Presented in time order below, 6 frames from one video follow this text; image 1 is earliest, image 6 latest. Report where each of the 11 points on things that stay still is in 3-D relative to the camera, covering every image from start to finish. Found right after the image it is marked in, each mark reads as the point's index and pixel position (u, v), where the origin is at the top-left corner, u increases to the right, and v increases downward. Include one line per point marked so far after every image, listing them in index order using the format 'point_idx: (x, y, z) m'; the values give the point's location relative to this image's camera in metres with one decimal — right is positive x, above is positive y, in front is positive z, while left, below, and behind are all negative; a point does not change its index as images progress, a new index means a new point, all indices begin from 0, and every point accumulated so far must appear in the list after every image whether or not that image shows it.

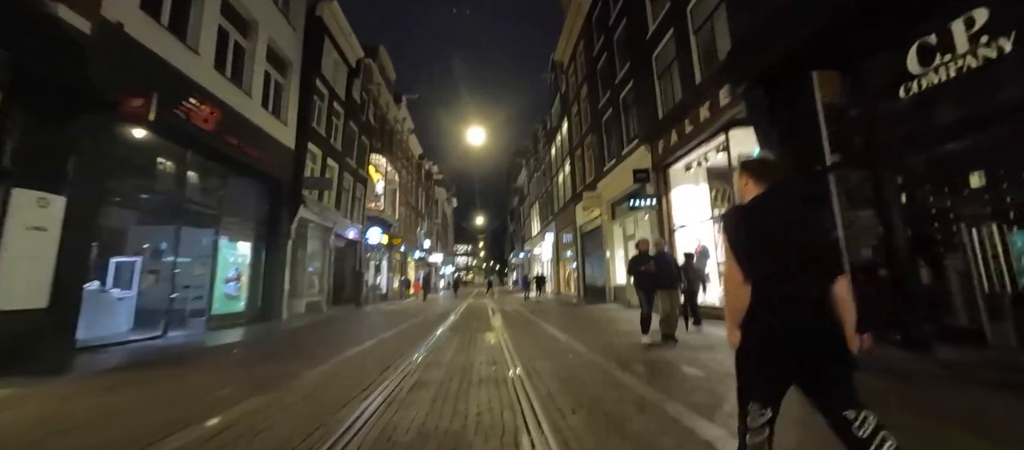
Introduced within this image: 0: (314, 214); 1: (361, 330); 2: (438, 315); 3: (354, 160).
0: (-7.0, +0.4, +13.8) m
1: (-4.7, -3.2, +12.1) m
2: (-2.9, -3.5, +15.3) m
3: (-7.3, +3.0, +17.8) m
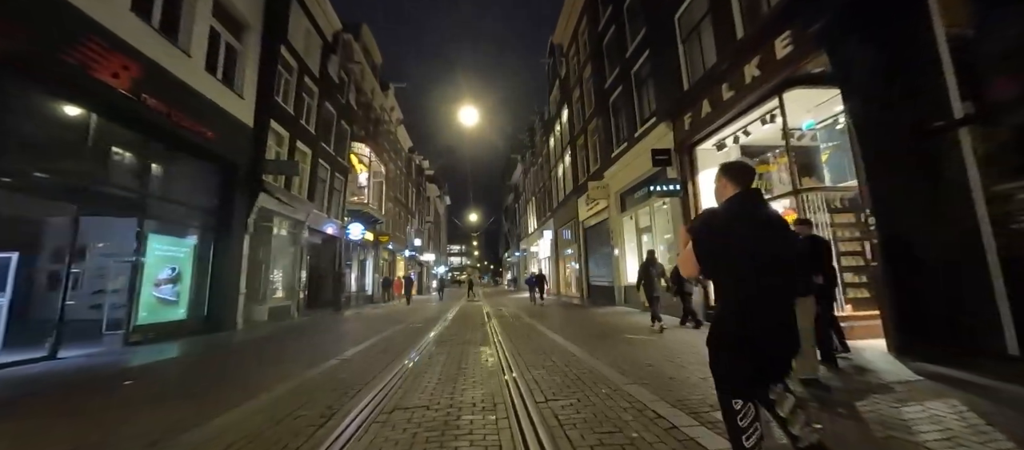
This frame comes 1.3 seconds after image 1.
0: (-7.1, +0.6, +11.9) m
1: (-4.7, -3.0, +10.2) m
2: (-3.0, -3.3, +13.4) m
3: (-7.4, +3.2, +15.9) m
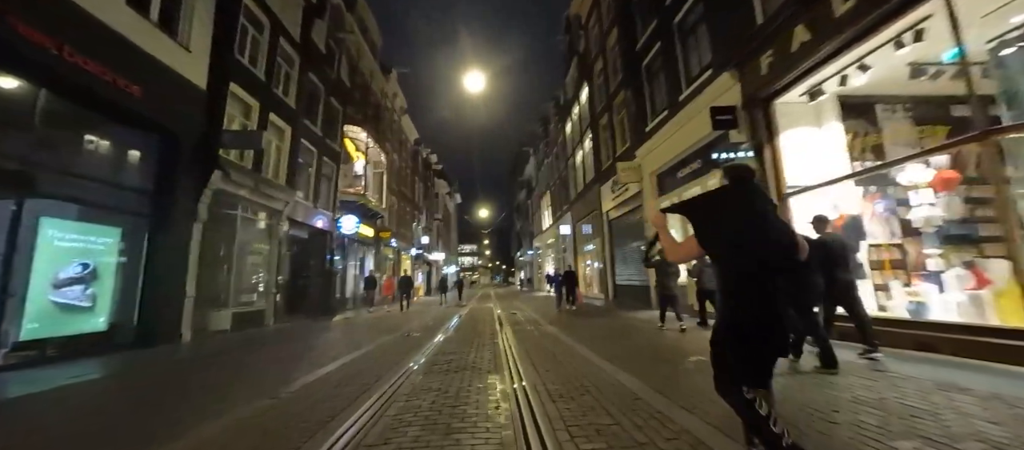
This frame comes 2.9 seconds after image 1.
0: (-6.7, +0.9, +9.8) m
1: (-4.3, -2.6, +8.0) m
2: (-2.5, -3.0, +11.2) m
3: (-6.9, +3.5, +13.8) m
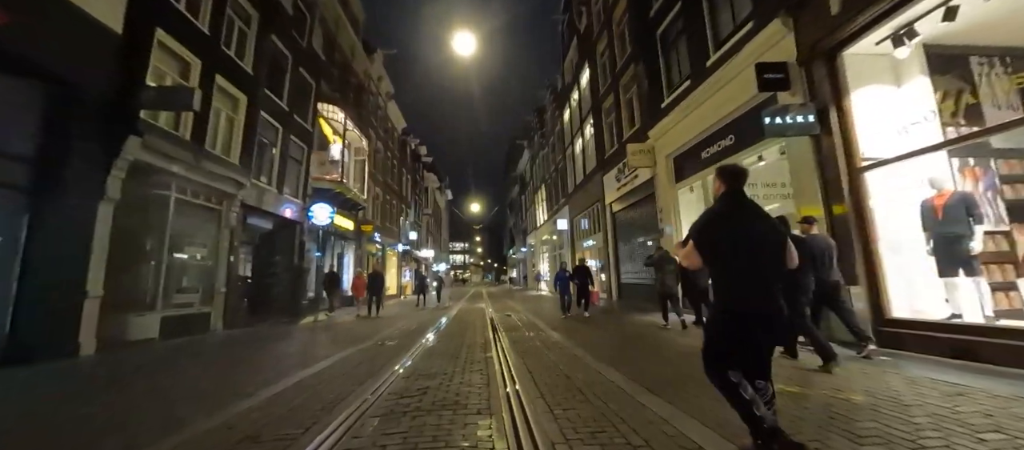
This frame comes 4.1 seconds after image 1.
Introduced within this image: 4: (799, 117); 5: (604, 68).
0: (-6.7, +1.2, +8.0) m
1: (-4.4, -2.3, +6.3) m
2: (-2.6, -2.6, +9.5) m
3: (-7.0, +3.8, +12.0) m
4: (+4.5, +1.7, +6.1) m
5: (+3.8, +6.5, +16.0) m
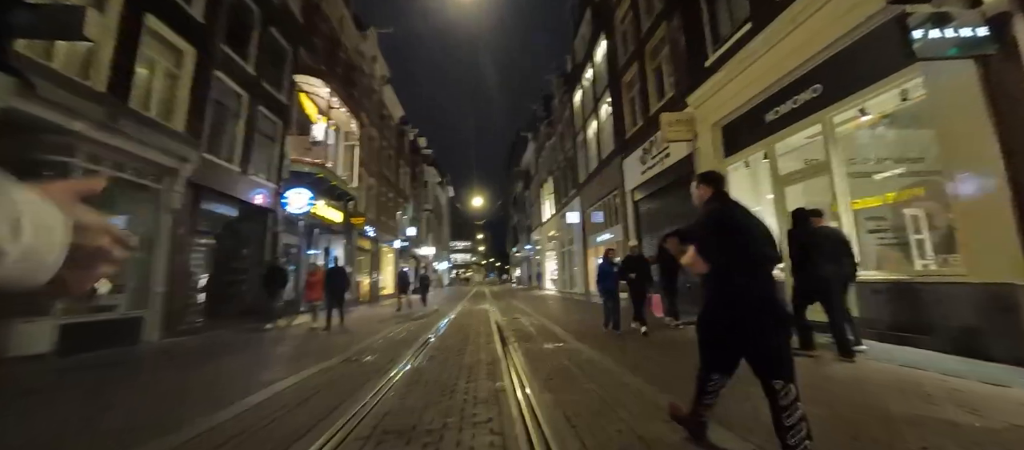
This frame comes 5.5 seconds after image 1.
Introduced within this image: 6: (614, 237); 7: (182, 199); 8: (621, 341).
0: (-6.5, +1.6, +6.1) m
1: (-4.2, -2.0, +4.4) m
2: (-2.4, -2.3, +7.6) m
3: (-6.8, +4.2, +10.0) m
4: (+4.7, +2.0, +4.1) m
5: (+4.1, +6.8, +14.1) m
6: (+4.3, -0.5, +16.3) m
7: (-6.8, +0.5, +8.0) m
8: (+2.1, -2.3, +7.4) m
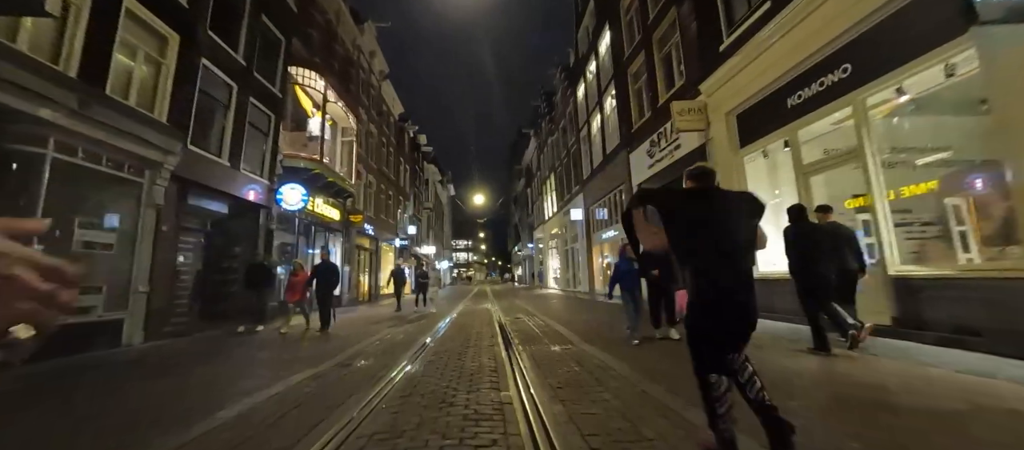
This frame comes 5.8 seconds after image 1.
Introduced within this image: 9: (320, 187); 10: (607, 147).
0: (-6.4, +1.6, +5.6) m
1: (-4.1, -1.9, +3.9) m
2: (-2.3, -2.2, +7.1) m
3: (-6.7, +4.2, +9.6) m
4: (+4.8, +2.2, +3.7) m
5: (+4.1, +7.0, +13.6) m
6: (+4.4, -0.3, +15.8) m
7: (-6.7, +0.6, +7.6) m
8: (+2.2, -2.2, +6.9) m
9: (-6.9, +1.4, +13.9) m
10: (+4.0, +3.3, +16.6) m
